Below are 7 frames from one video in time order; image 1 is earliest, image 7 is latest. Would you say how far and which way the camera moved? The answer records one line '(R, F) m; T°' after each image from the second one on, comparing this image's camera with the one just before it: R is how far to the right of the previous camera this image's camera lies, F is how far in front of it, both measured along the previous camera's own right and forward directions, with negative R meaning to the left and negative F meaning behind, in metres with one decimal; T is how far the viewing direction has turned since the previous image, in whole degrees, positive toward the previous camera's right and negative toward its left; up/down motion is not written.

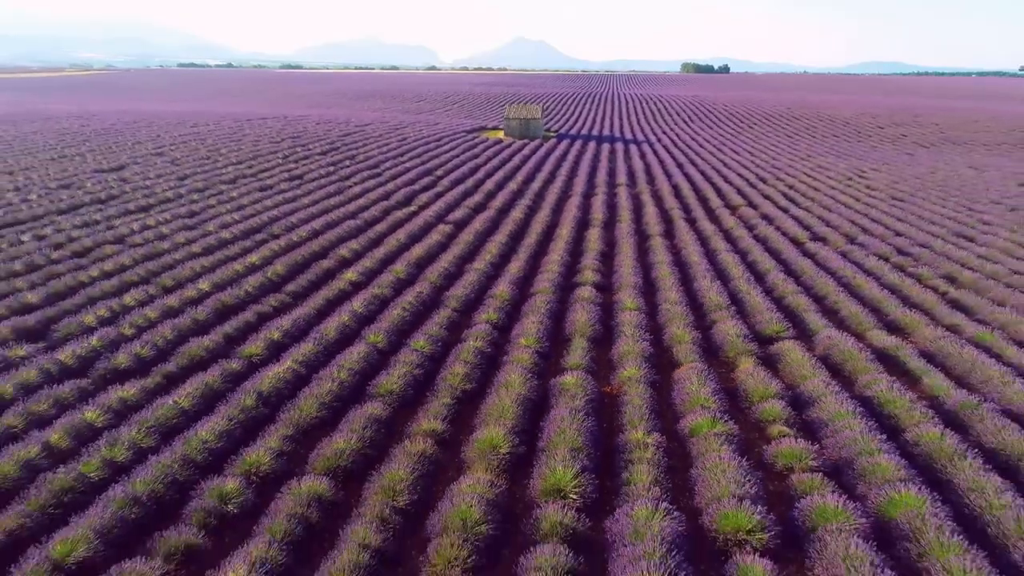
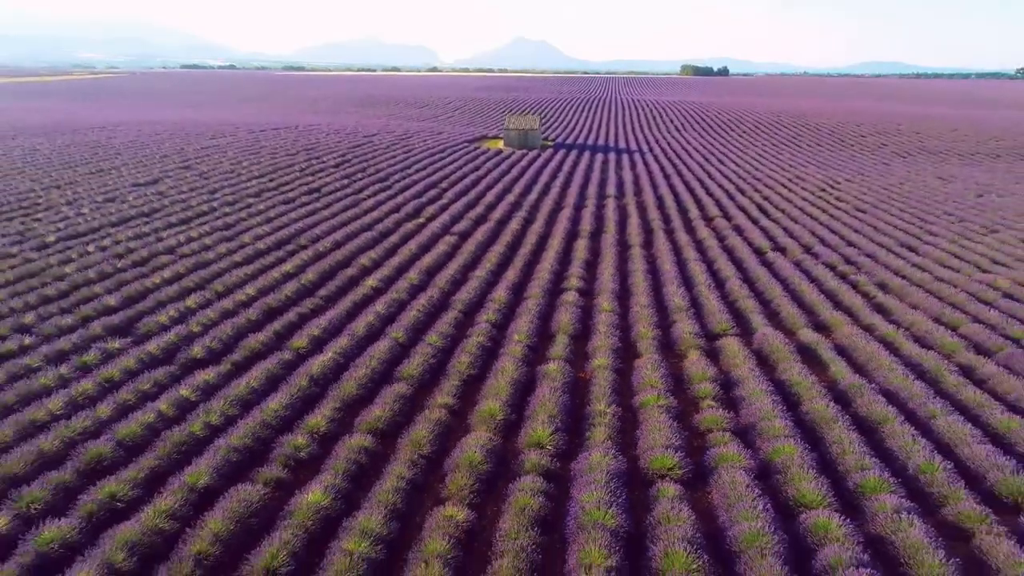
(+0.1, -1.2) m; 0°
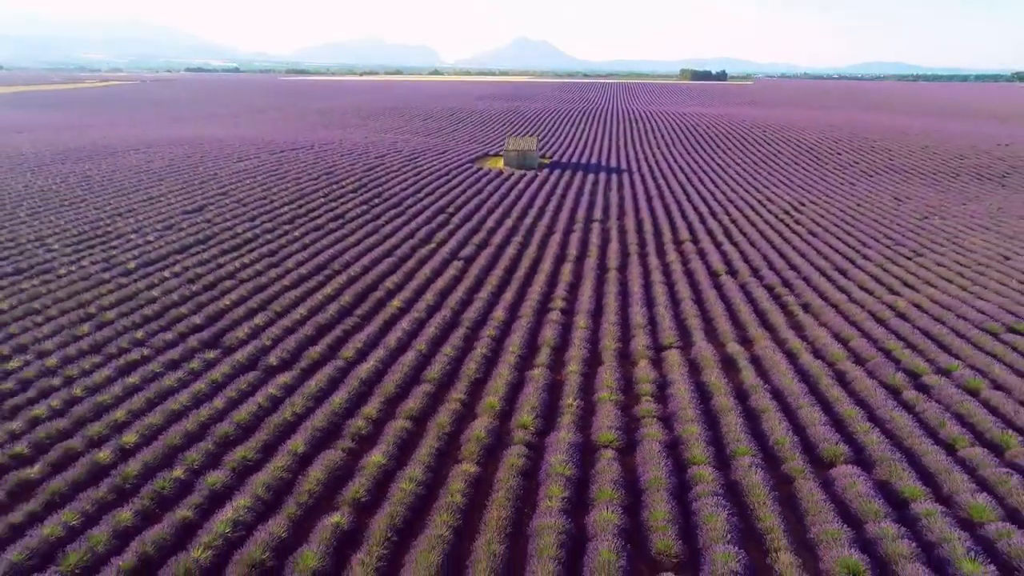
(+0.1, -1.9) m; 0°
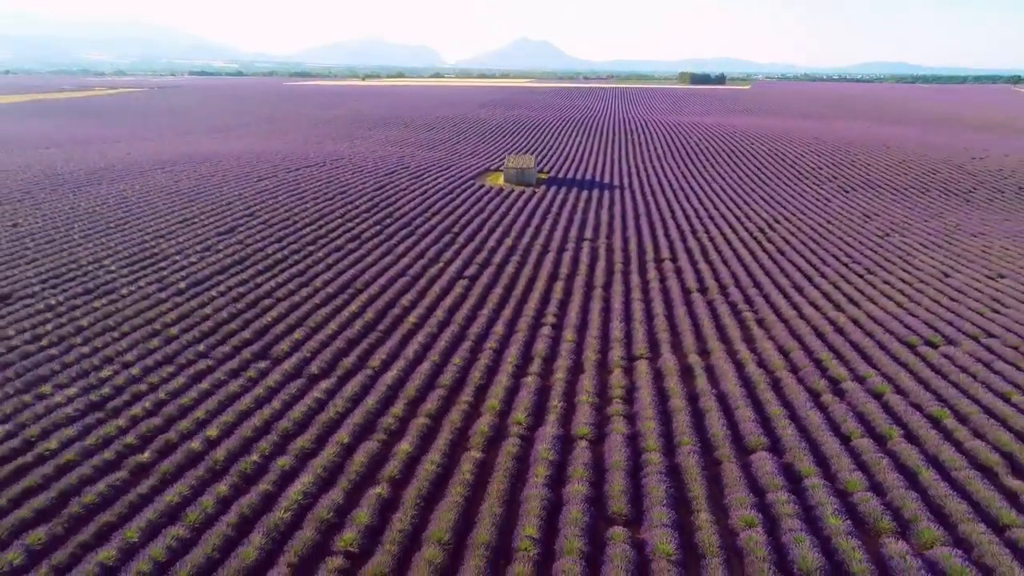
(+0.1, -1.7) m; 0°
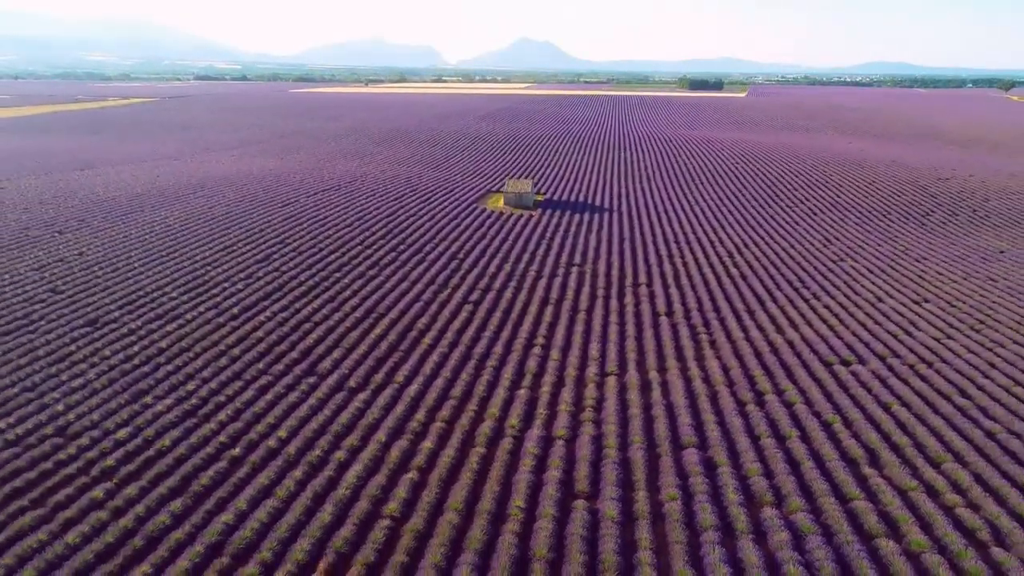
(+0.1, -2.5) m; 0°
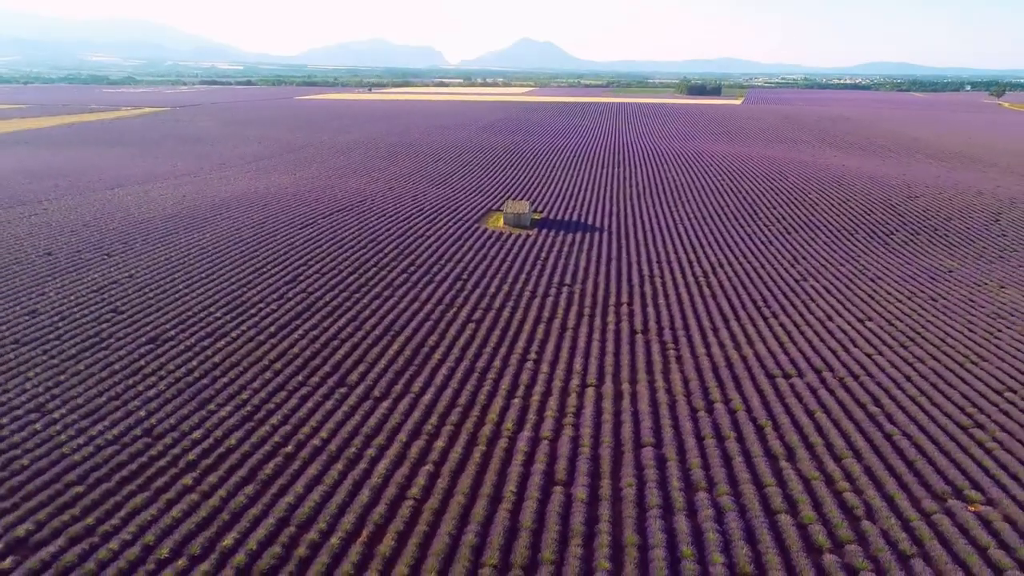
(+0.1, -2.5) m; 0°
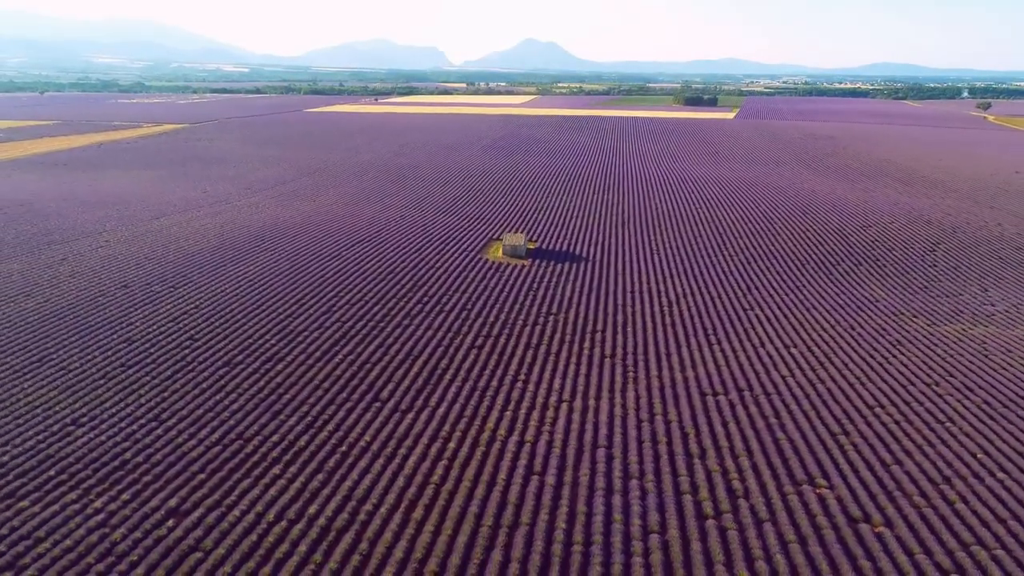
(+0.3, -4.6) m; 0°
